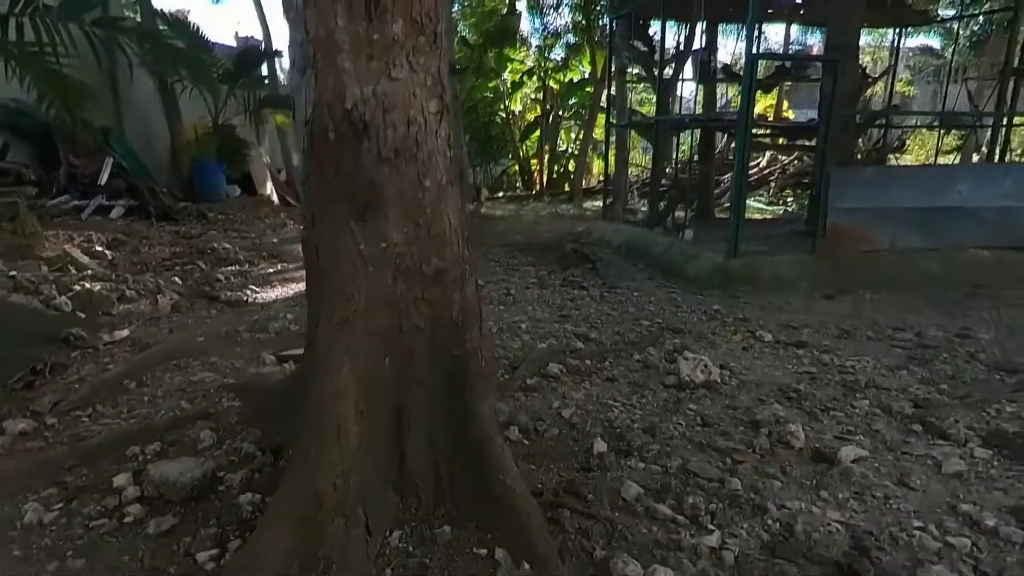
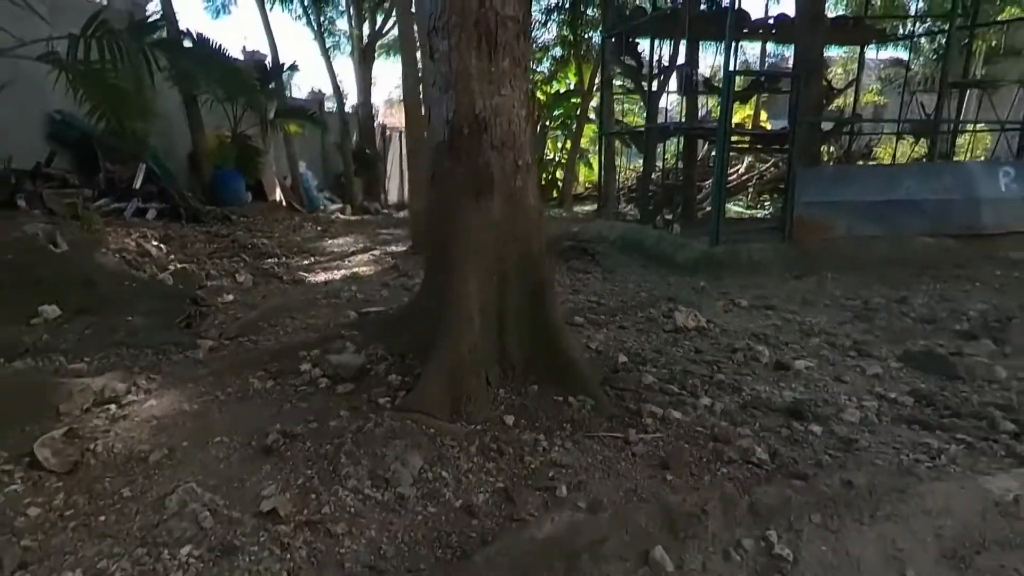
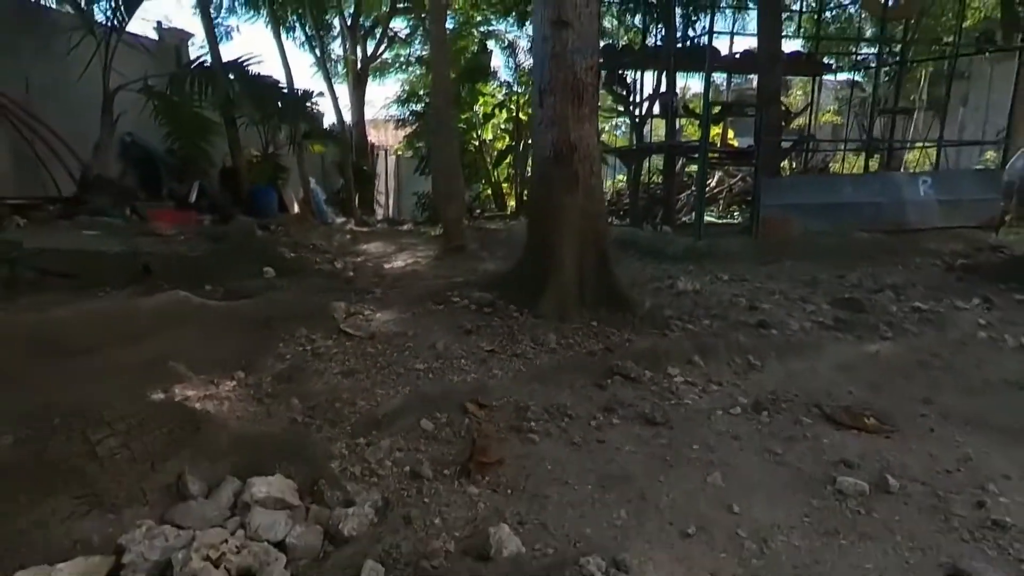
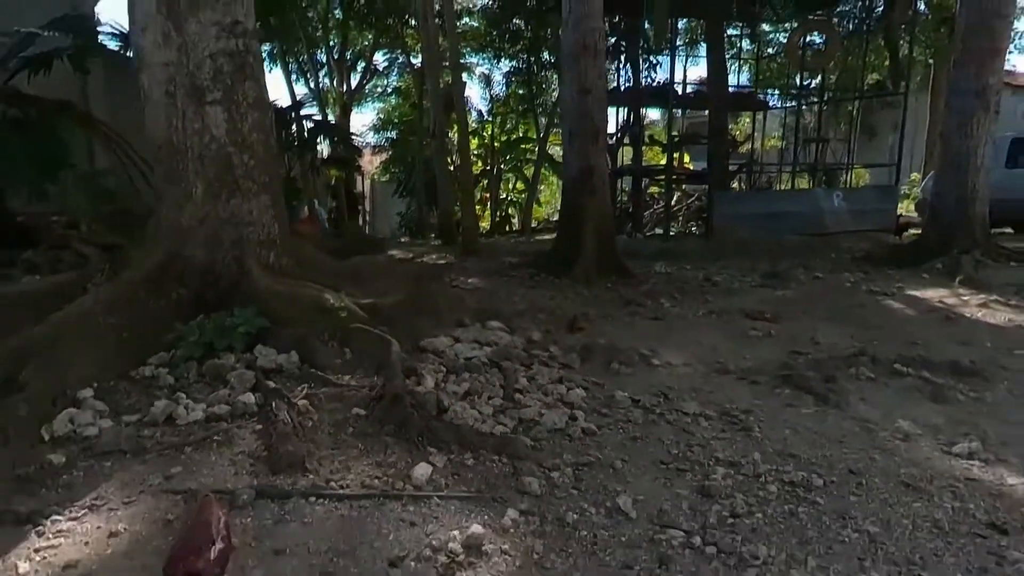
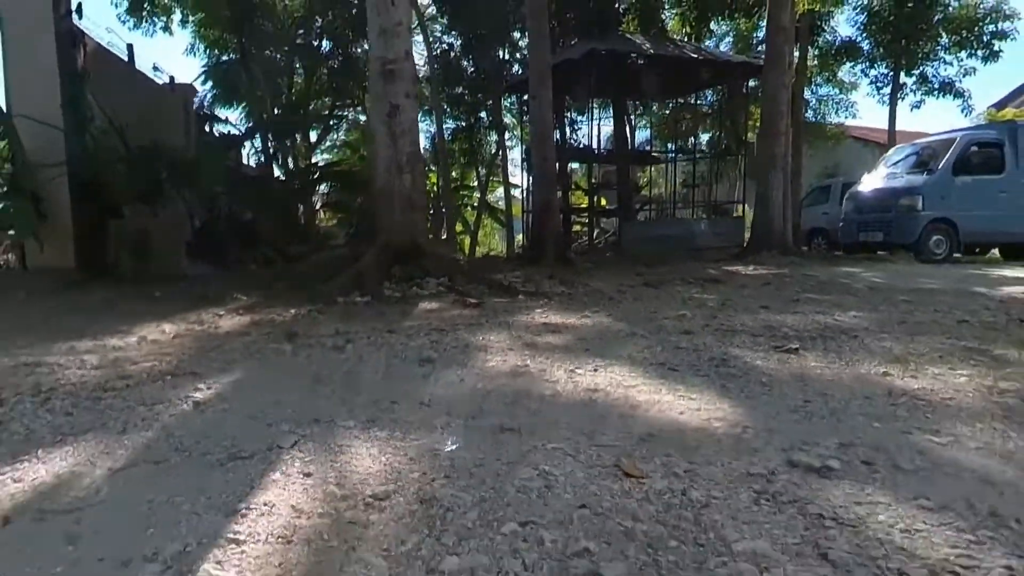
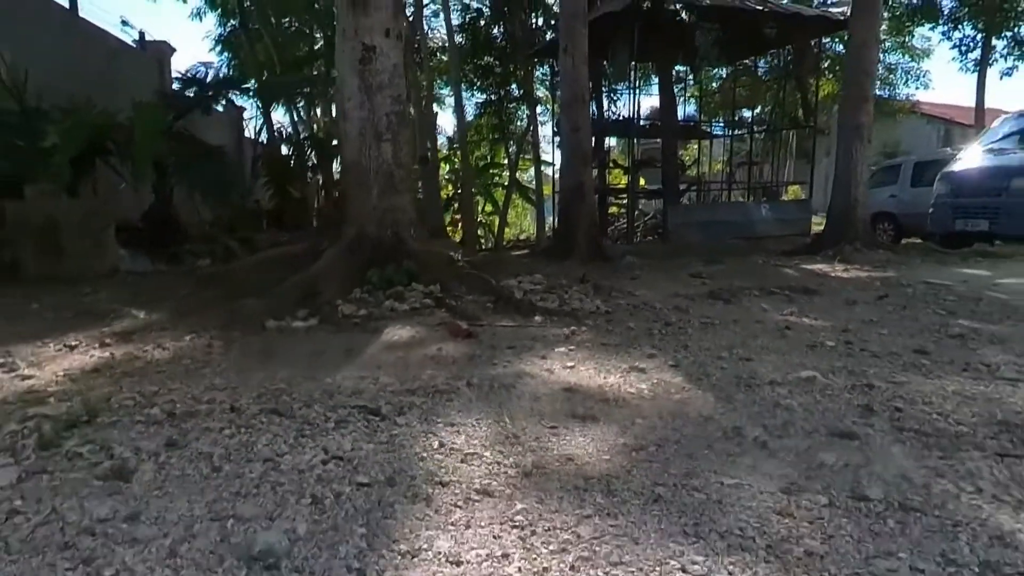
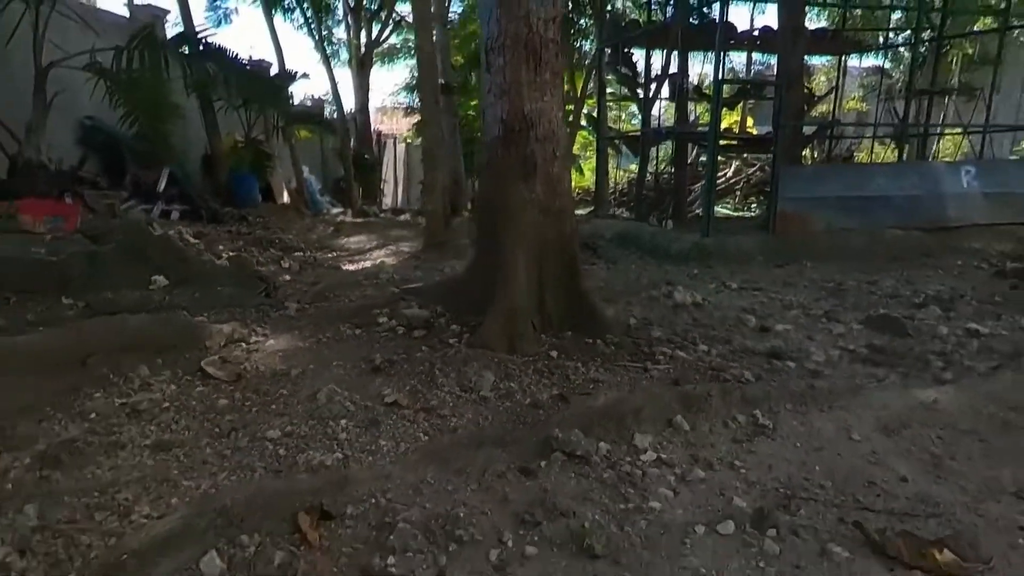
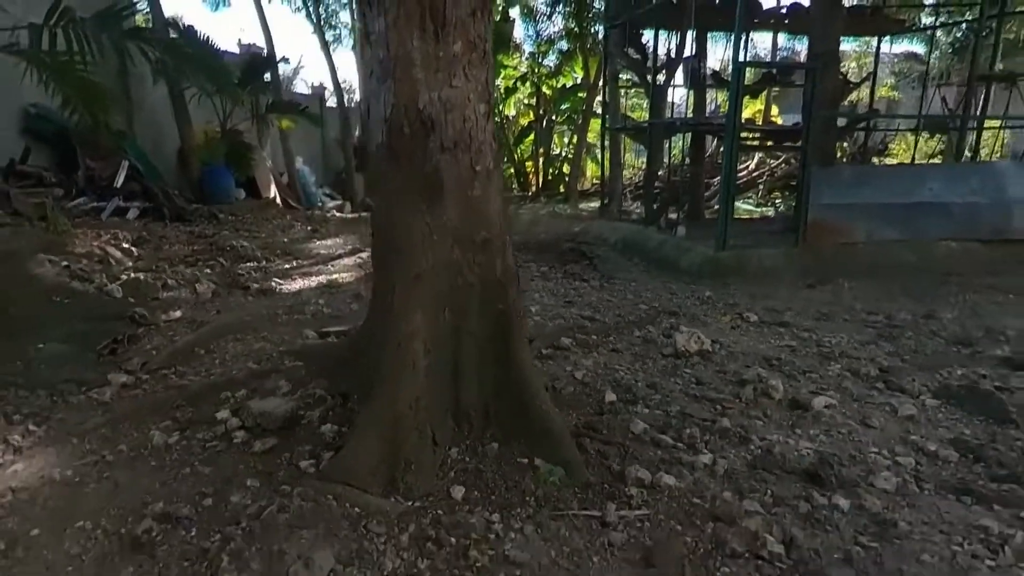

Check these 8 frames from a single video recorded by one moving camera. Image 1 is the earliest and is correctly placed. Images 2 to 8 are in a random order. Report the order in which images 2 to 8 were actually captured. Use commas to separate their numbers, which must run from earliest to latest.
8, 2, 7, 3, 4, 6, 5
